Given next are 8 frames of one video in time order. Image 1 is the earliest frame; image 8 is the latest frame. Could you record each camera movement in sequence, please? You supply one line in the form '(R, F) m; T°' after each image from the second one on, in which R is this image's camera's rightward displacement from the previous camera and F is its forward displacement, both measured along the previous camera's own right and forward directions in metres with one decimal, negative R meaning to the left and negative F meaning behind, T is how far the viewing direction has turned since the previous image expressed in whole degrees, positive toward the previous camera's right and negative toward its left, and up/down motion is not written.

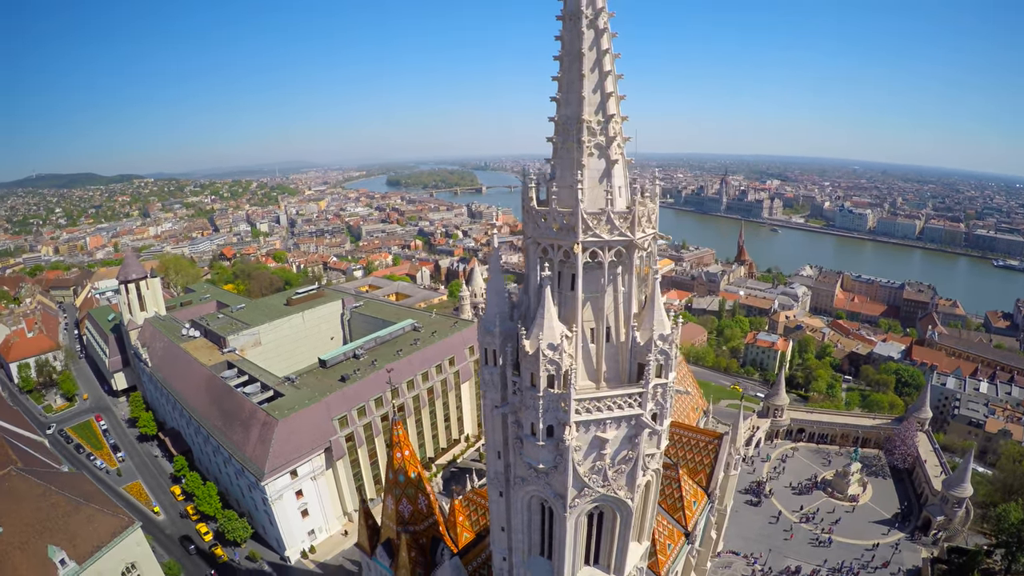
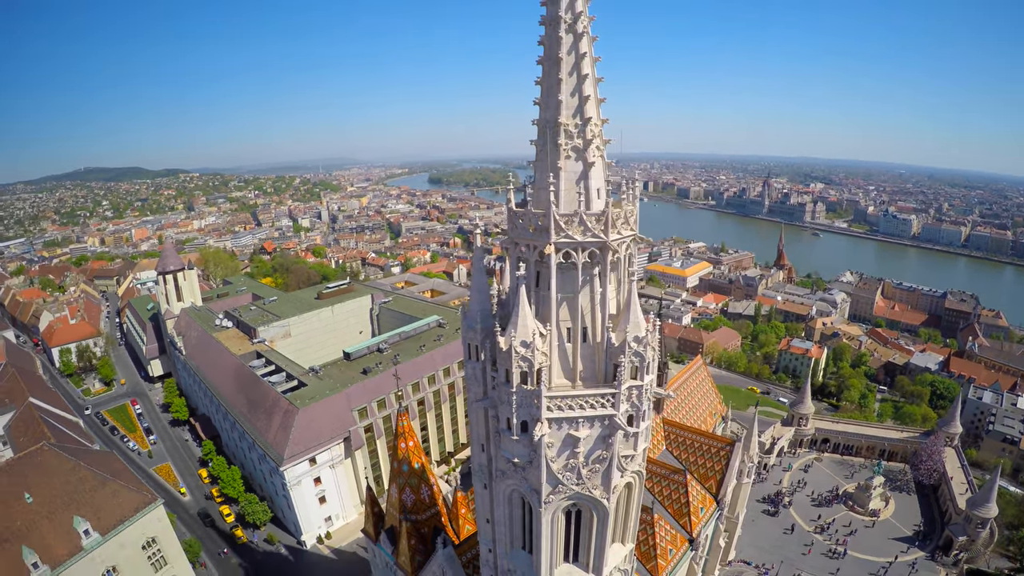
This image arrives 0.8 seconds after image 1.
(+1.3, -0.1) m; -4°
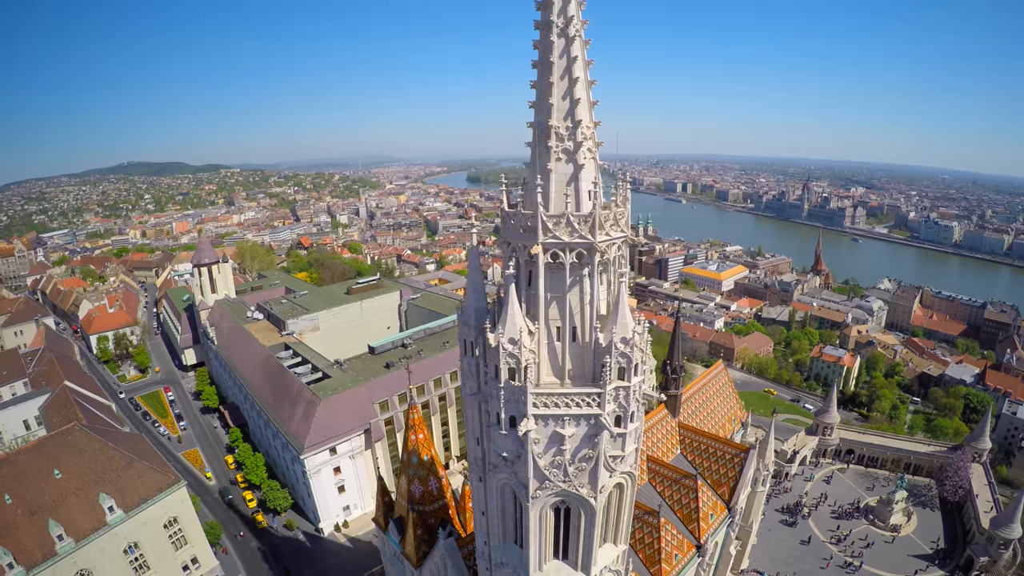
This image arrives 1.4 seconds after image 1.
(+0.9, -0.2) m; -3°
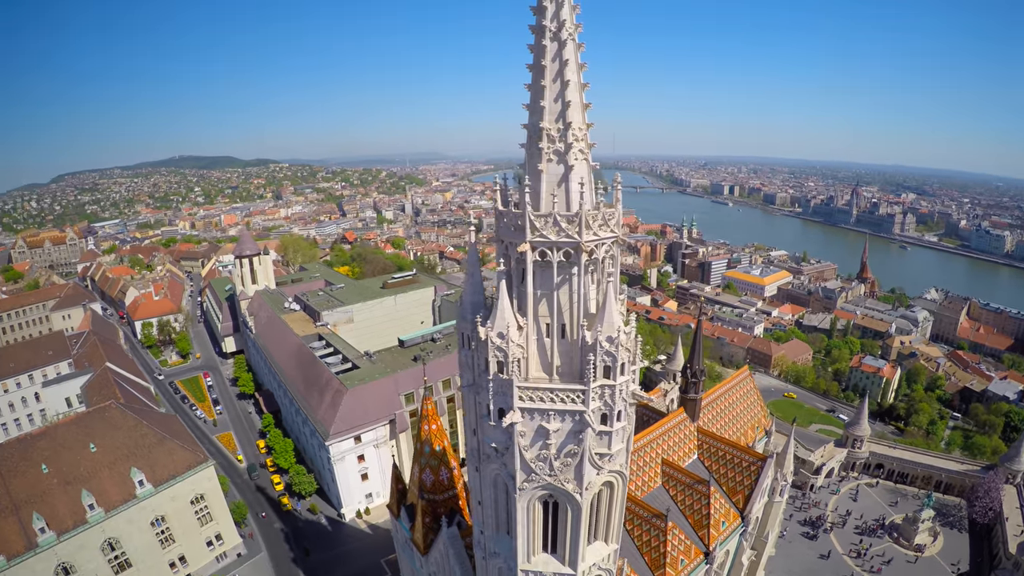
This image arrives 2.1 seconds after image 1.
(+1.1, -0.3) m; -4°
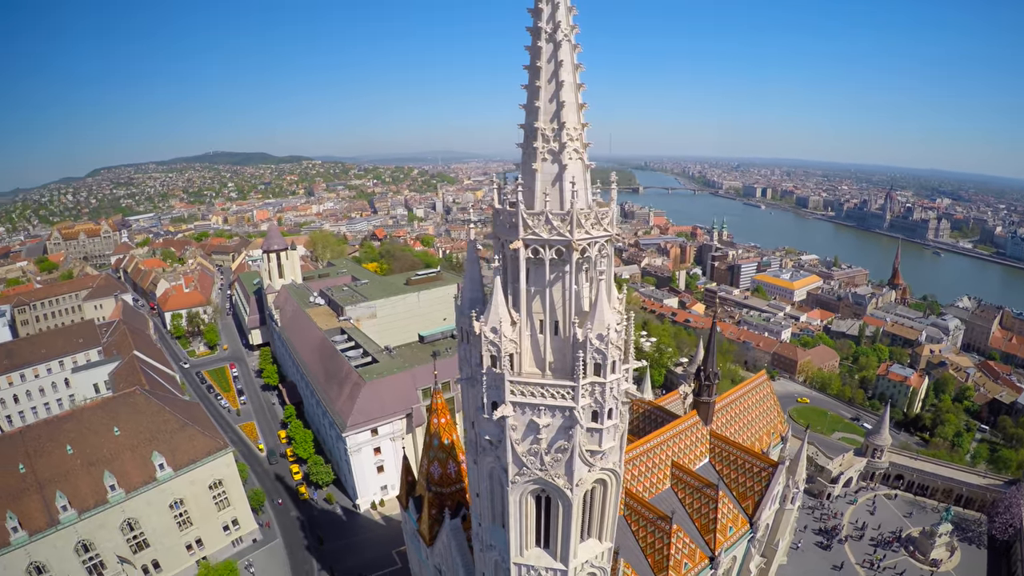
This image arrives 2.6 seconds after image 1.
(+0.7, -0.2) m; -3°
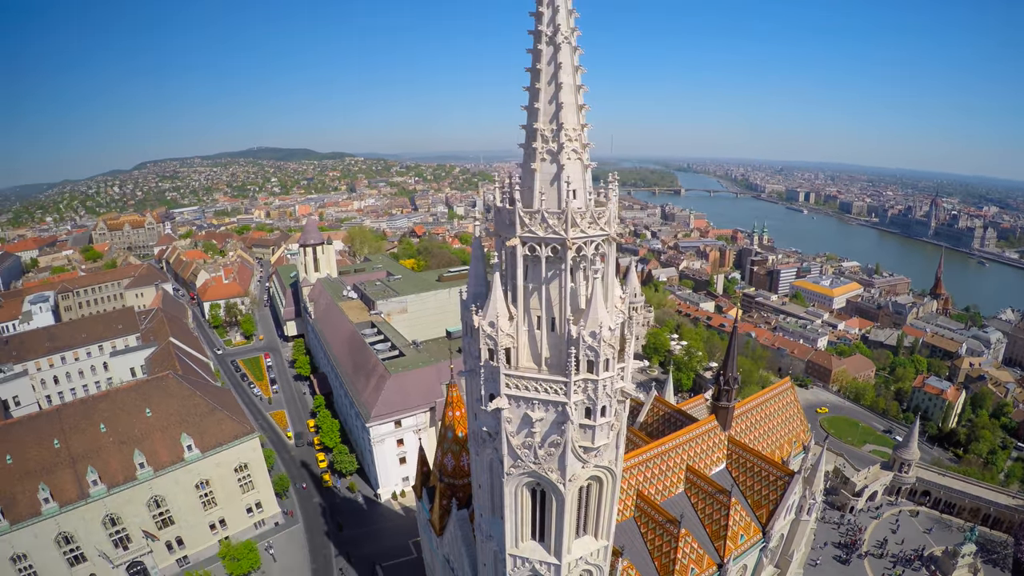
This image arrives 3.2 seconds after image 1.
(+0.8, -0.3) m; -3°
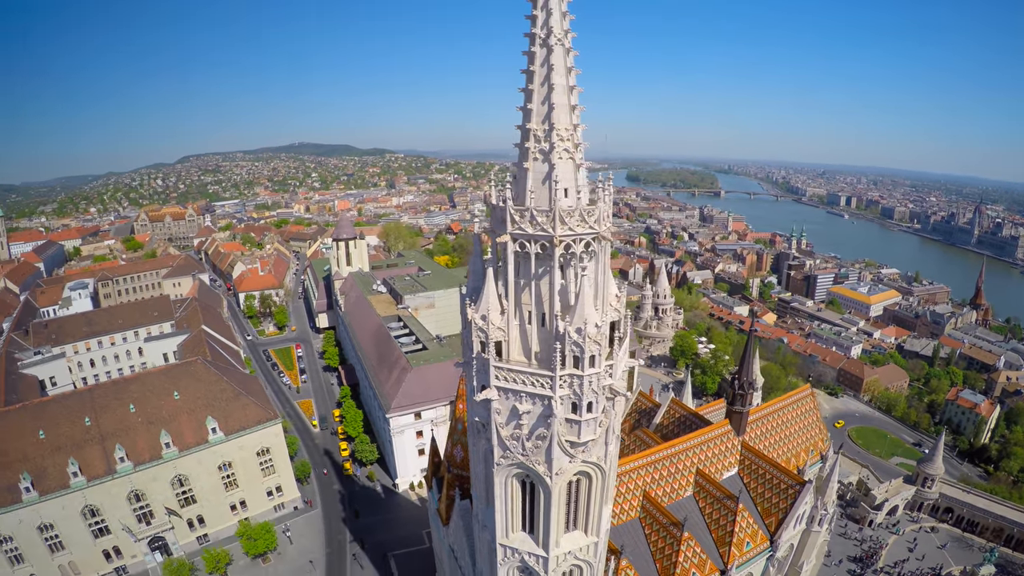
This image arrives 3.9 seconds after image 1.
(+0.9, -0.3) m; -3°
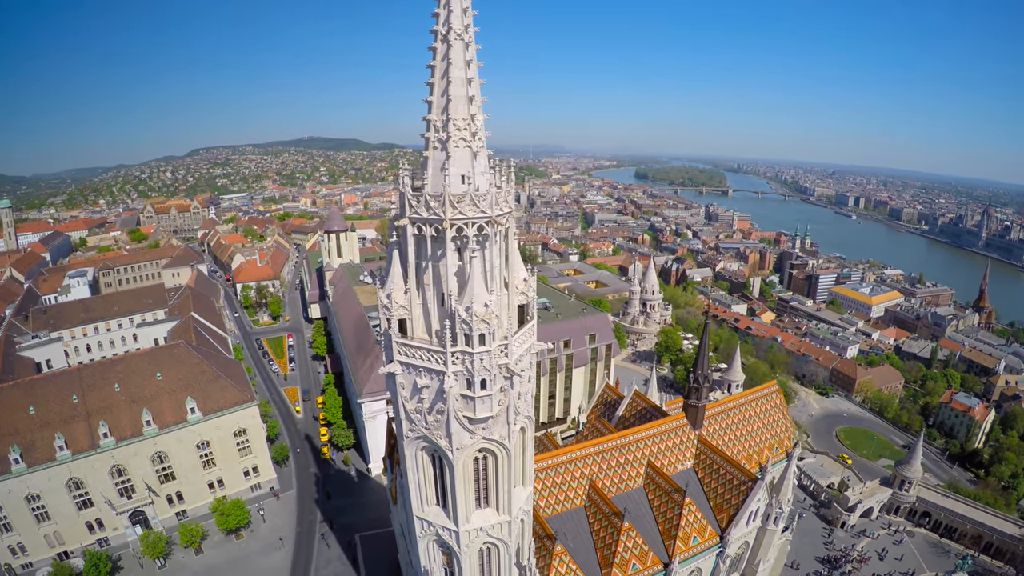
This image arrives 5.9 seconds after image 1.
(+3.2, -0.6) m; -2°
